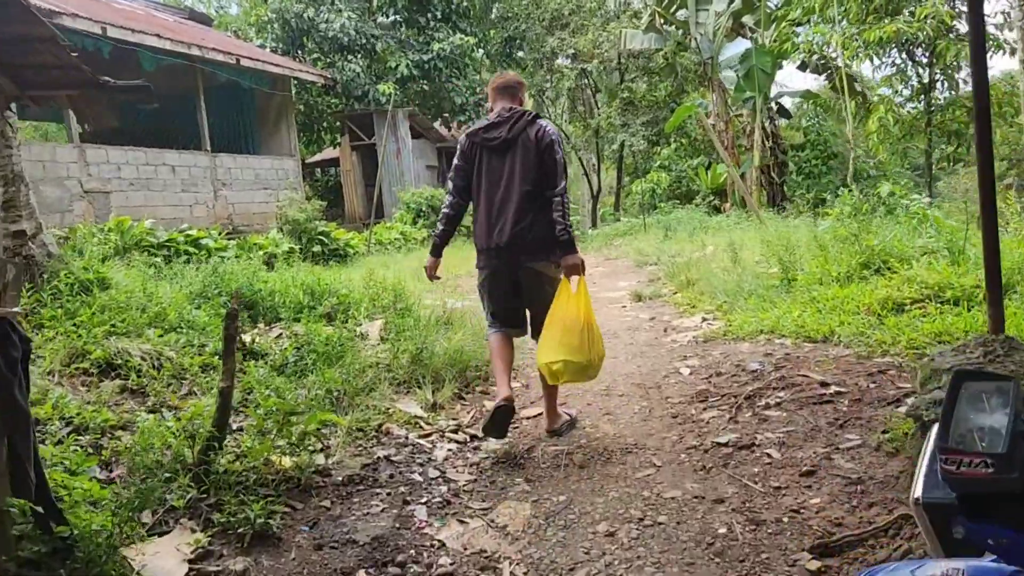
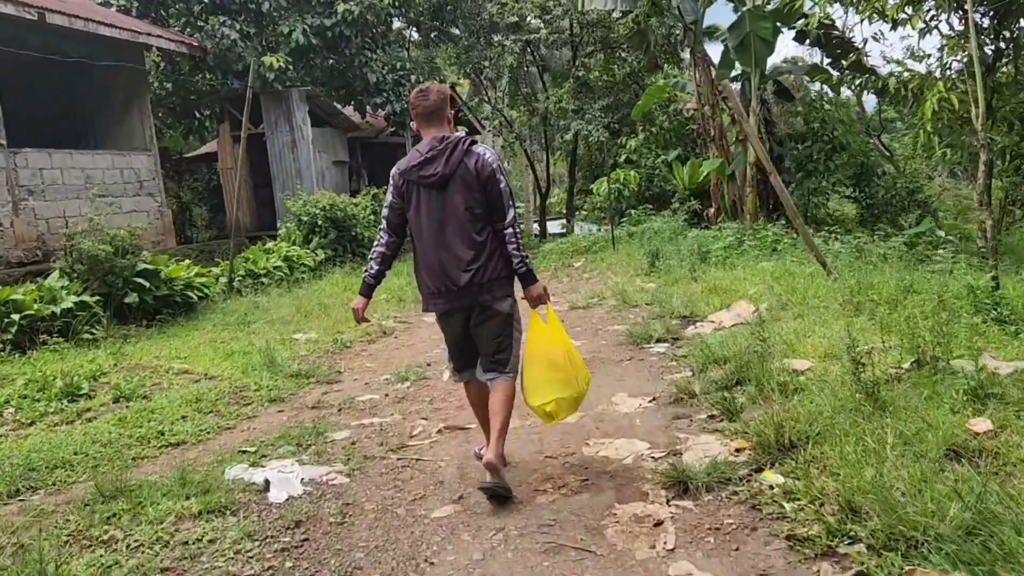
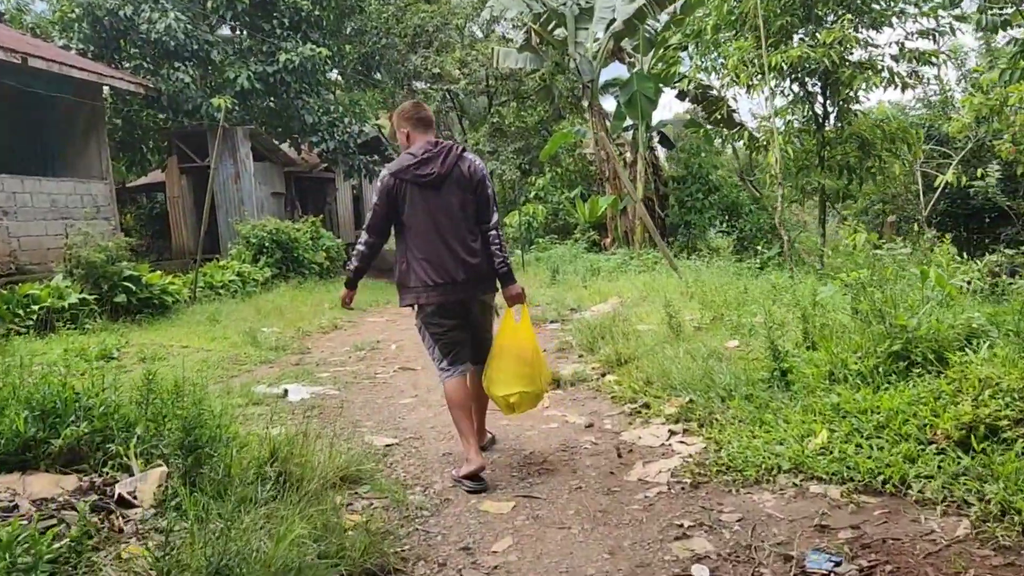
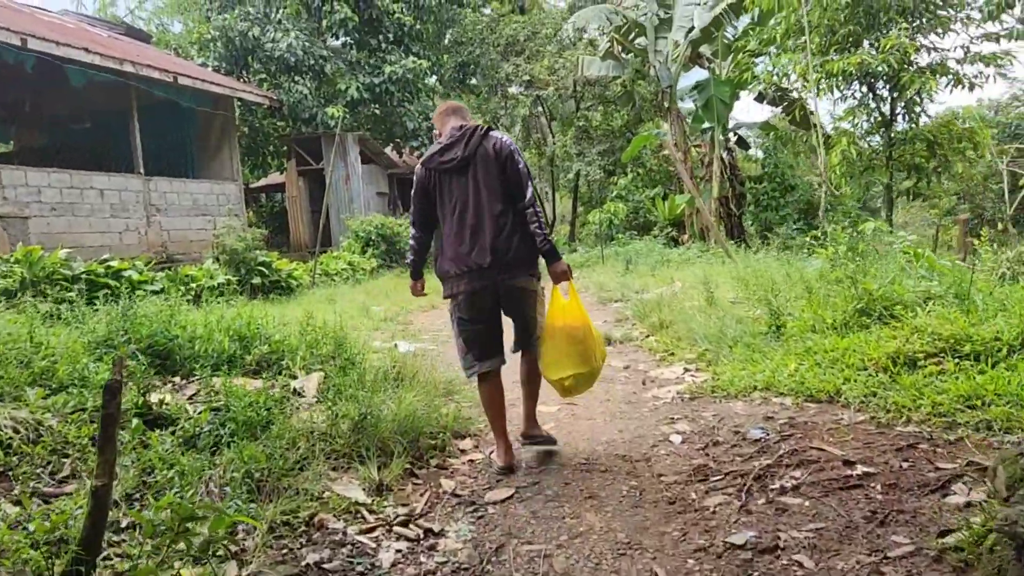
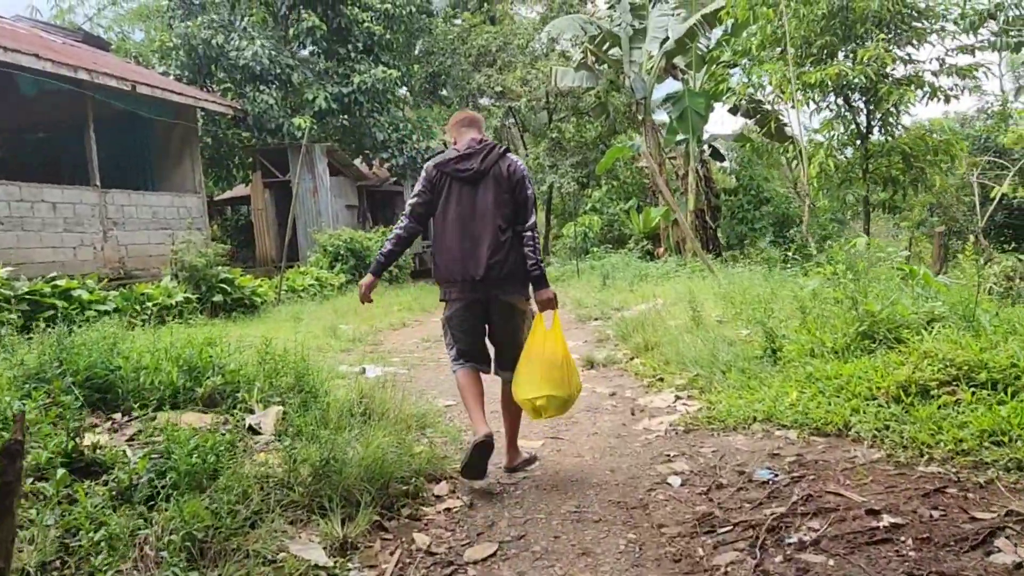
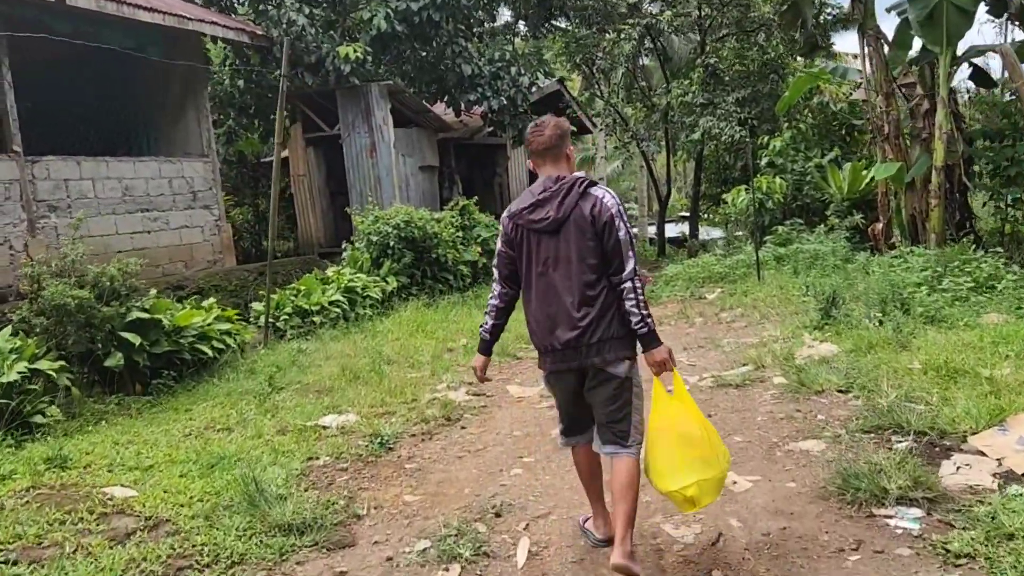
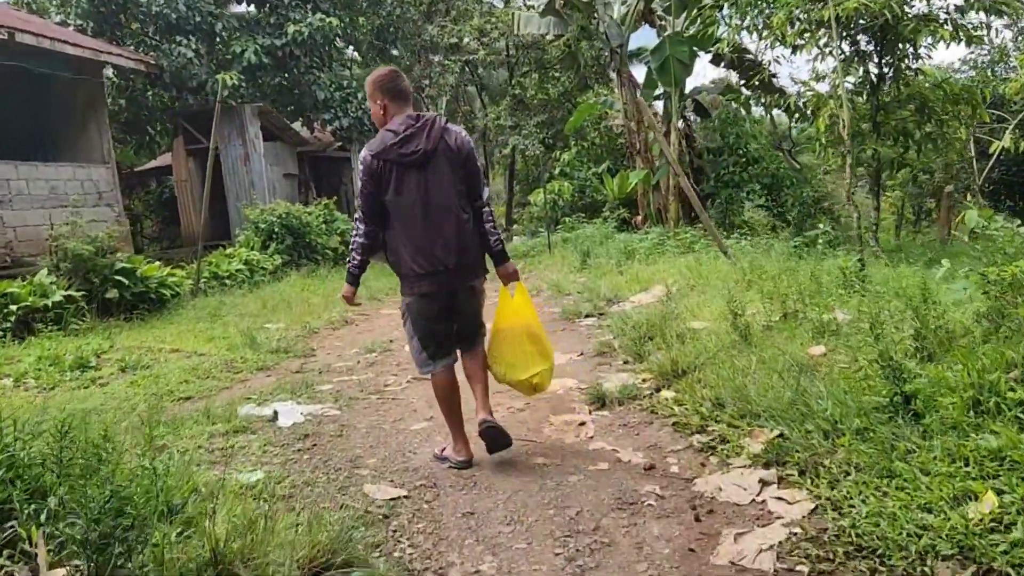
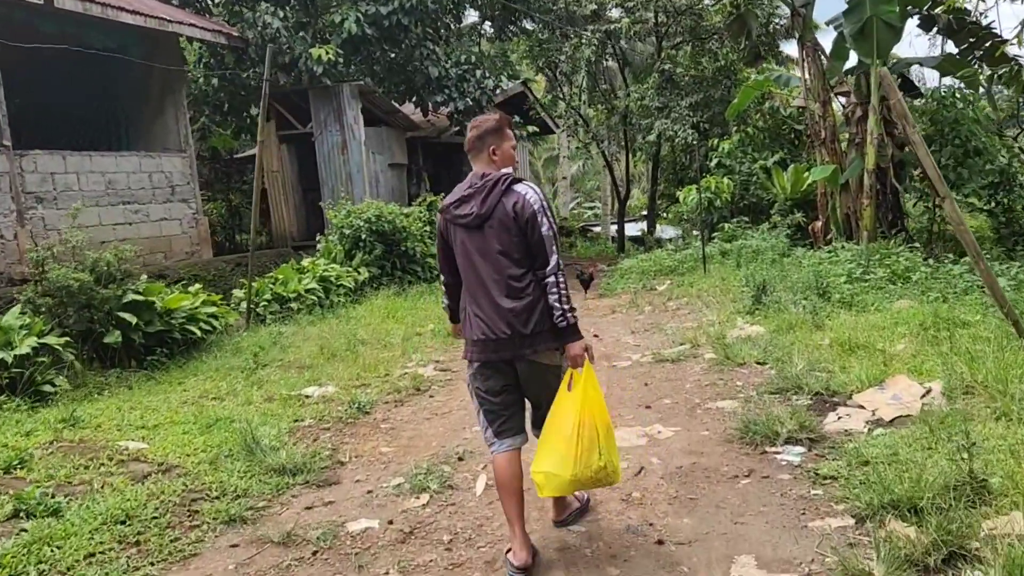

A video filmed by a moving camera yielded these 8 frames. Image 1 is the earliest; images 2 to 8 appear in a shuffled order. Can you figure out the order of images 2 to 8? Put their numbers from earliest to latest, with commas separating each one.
4, 5, 3, 7, 2, 8, 6
